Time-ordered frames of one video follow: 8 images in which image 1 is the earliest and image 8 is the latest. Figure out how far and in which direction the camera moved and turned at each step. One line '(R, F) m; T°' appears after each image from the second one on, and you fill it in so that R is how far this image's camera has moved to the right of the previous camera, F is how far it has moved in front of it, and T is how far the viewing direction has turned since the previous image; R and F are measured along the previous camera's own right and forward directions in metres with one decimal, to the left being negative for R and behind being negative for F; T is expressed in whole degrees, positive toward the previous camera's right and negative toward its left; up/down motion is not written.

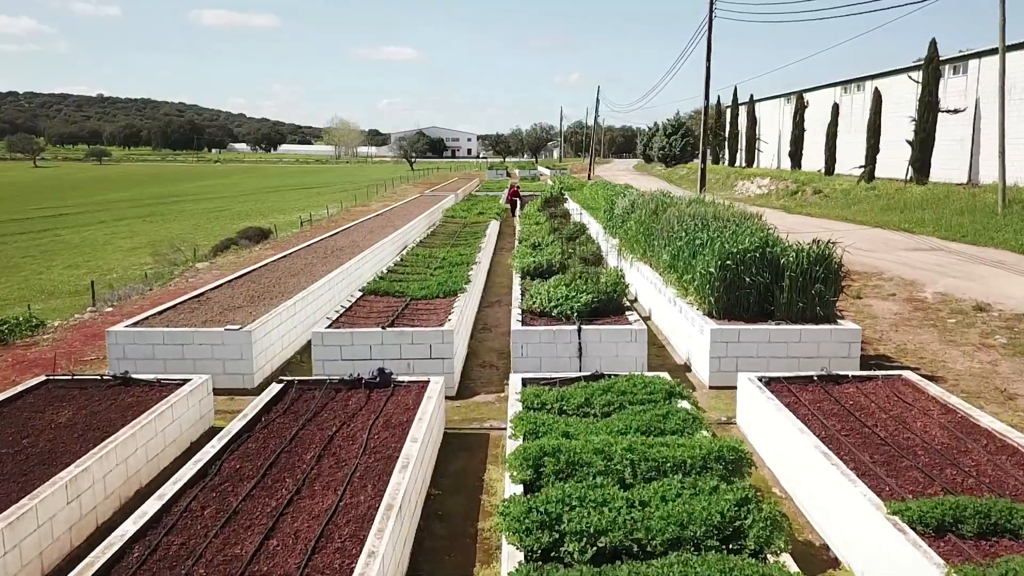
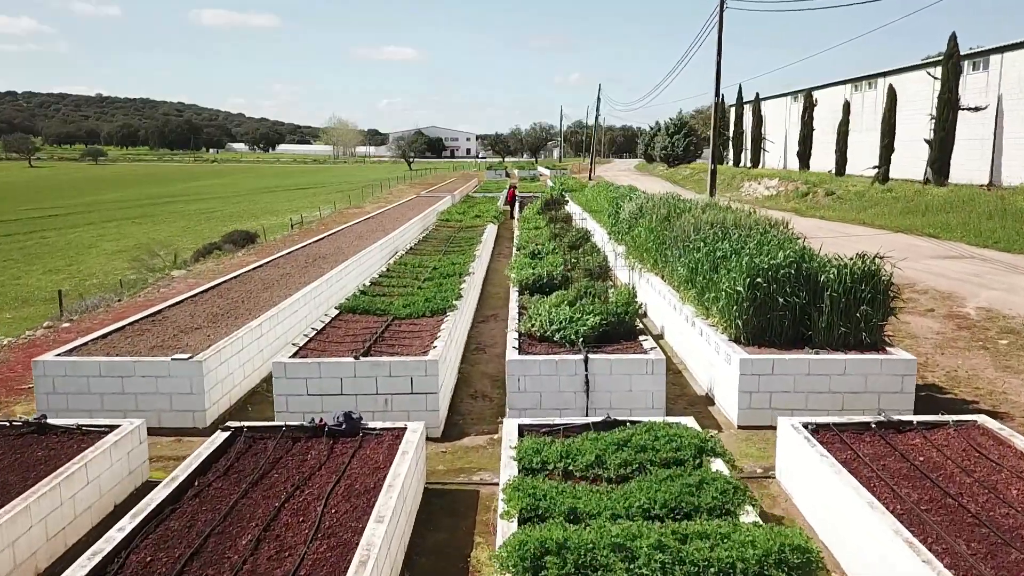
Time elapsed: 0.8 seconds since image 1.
(0.0, +1.2) m; 0°
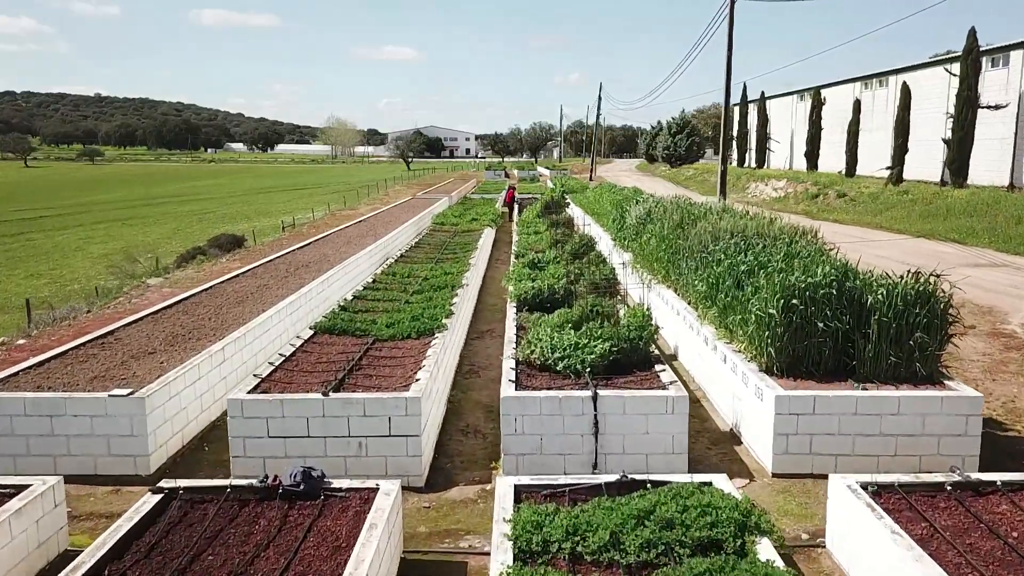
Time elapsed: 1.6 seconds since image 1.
(0.0, +1.0) m; 0°
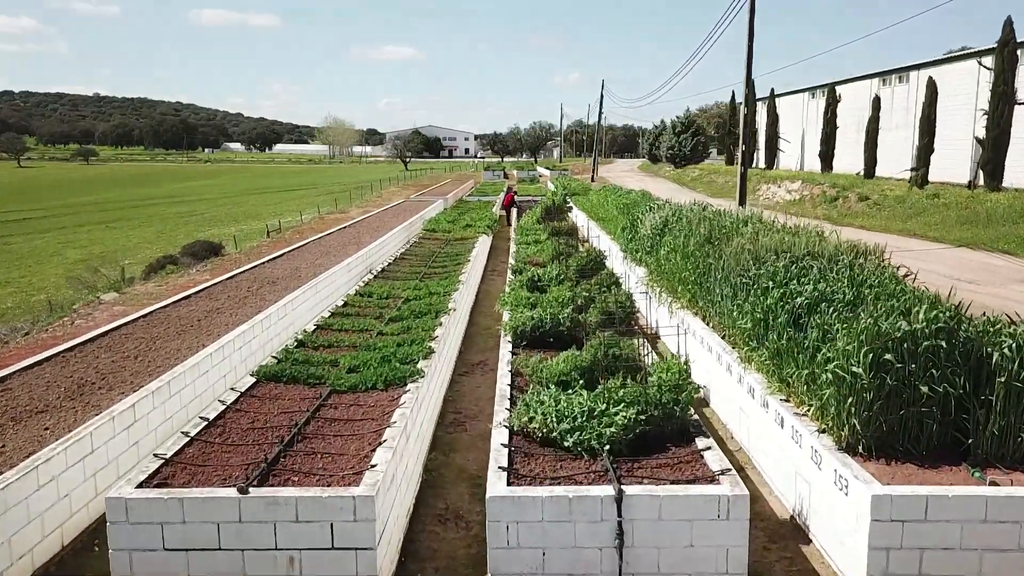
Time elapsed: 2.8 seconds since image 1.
(0.0, +1.7) m; 0°
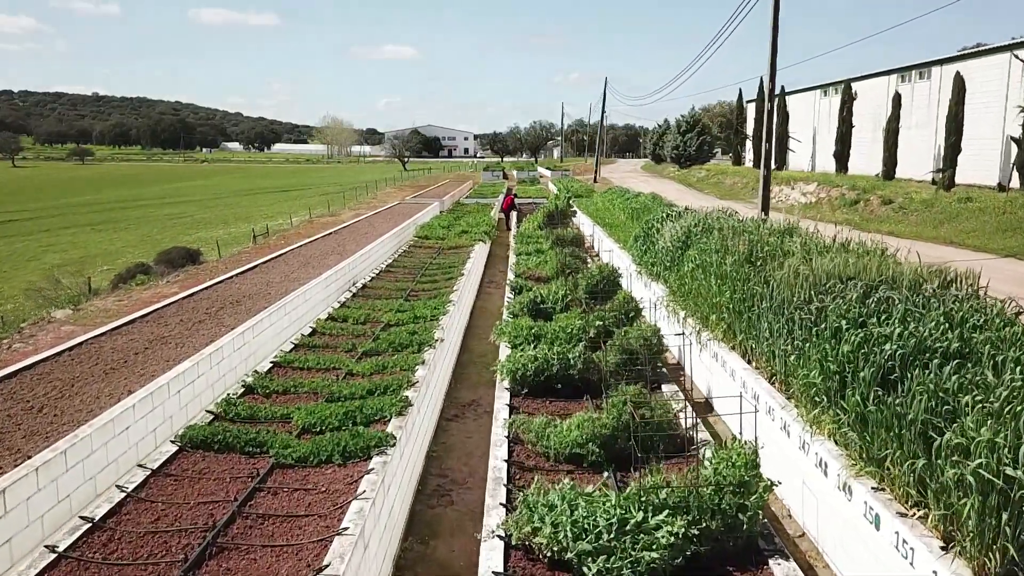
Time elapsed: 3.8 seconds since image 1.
(0.0, +1.5) m; 0°
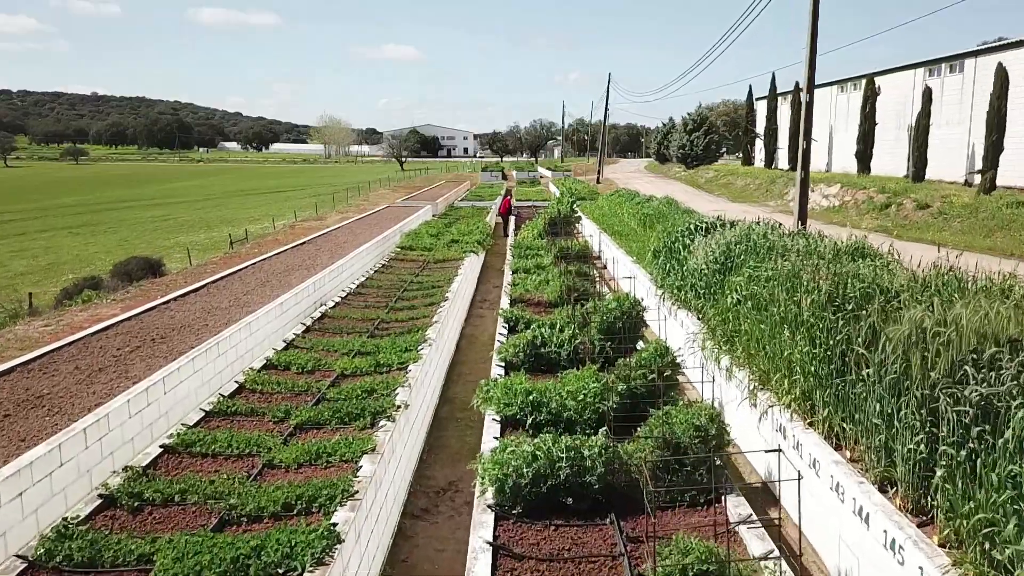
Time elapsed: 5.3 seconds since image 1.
(+0.1, +2.1) m; 0°
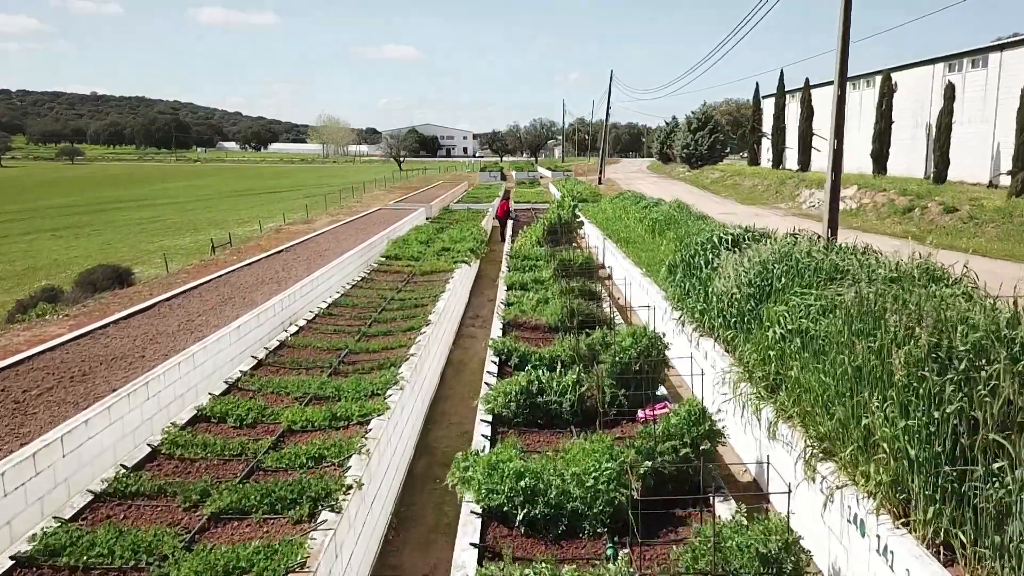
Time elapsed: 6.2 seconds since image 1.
(+0.1, +1.4) m; 0°
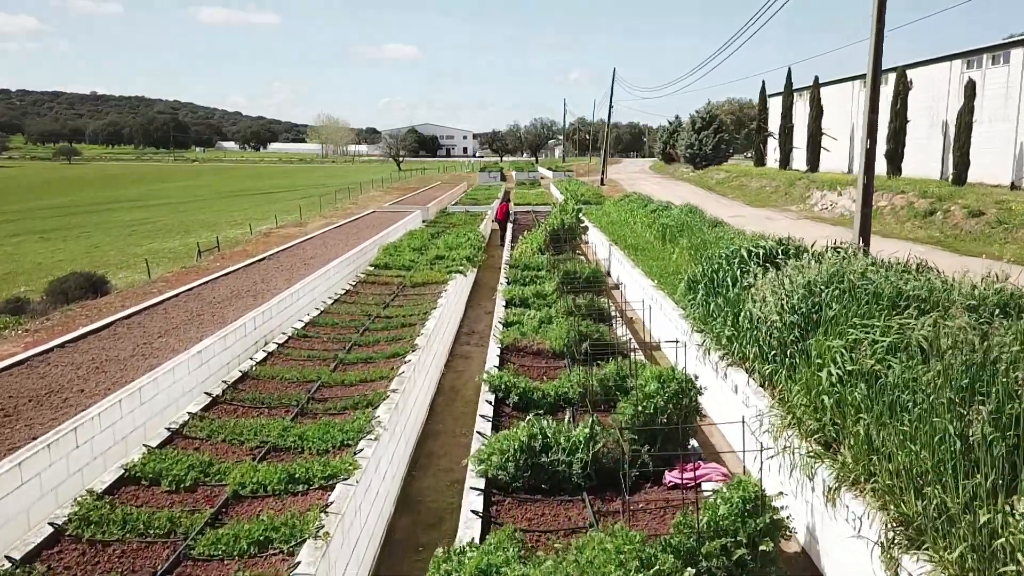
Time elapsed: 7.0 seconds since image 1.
(0.0, +1.0) m; 0°
